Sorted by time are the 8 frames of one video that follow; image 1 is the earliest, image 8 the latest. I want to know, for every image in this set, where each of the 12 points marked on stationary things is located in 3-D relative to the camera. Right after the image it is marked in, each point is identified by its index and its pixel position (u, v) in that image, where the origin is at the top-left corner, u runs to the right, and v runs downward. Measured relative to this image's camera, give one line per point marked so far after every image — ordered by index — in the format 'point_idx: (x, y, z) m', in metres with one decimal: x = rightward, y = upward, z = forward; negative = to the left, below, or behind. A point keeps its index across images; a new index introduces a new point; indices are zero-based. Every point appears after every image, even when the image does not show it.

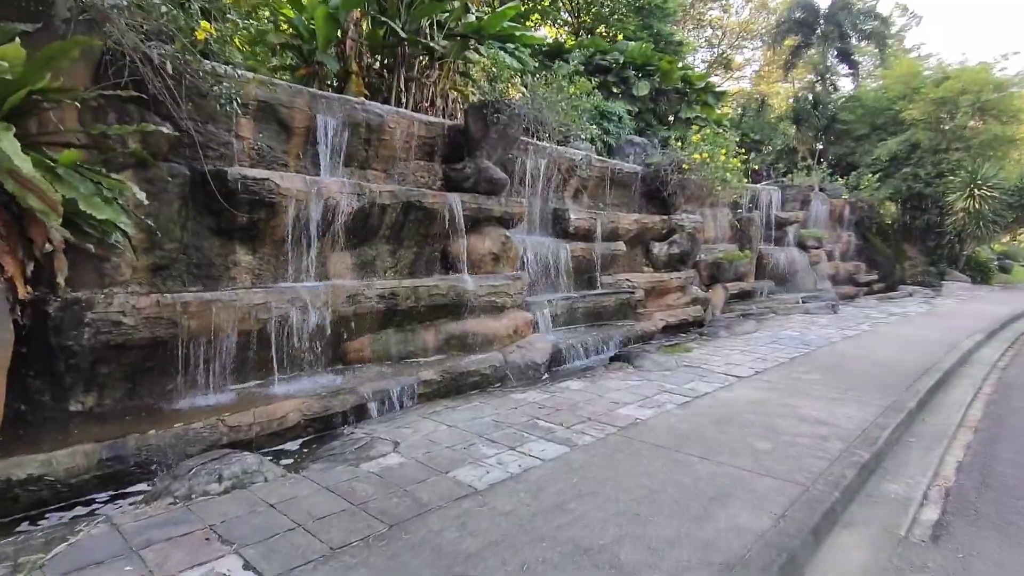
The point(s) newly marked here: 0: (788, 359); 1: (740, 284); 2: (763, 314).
0: (+4.1, -1.1, +8.7) m
1: (+7.4, +0.1, +18.8) m
2: (+6.1, -0.7, +14.3) m
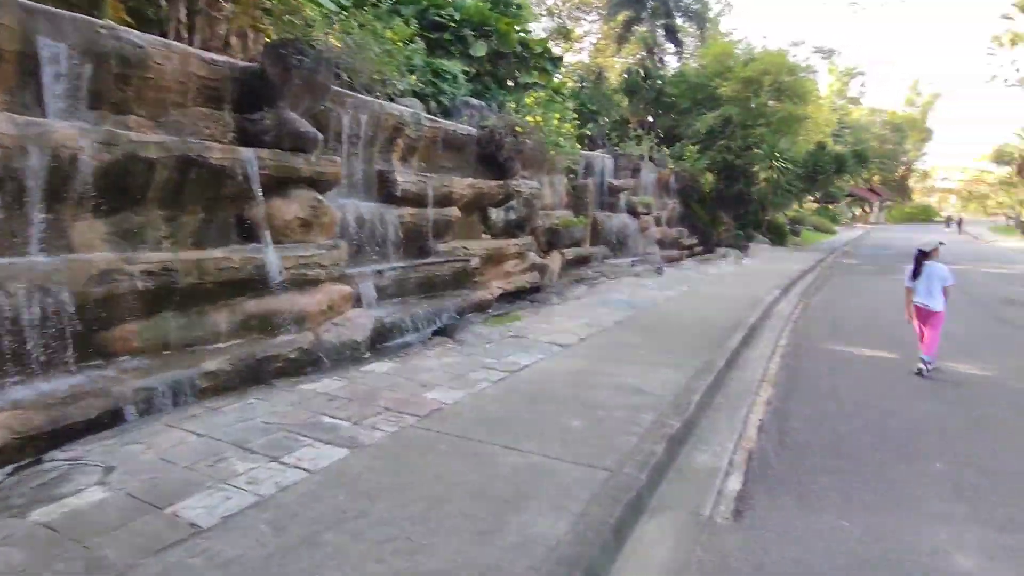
0: (+1.5, -0.5, +8.6) m
1: (+2.2, +1.2, +19.1) m
2: (+2.0, +0.2, +14.5) m
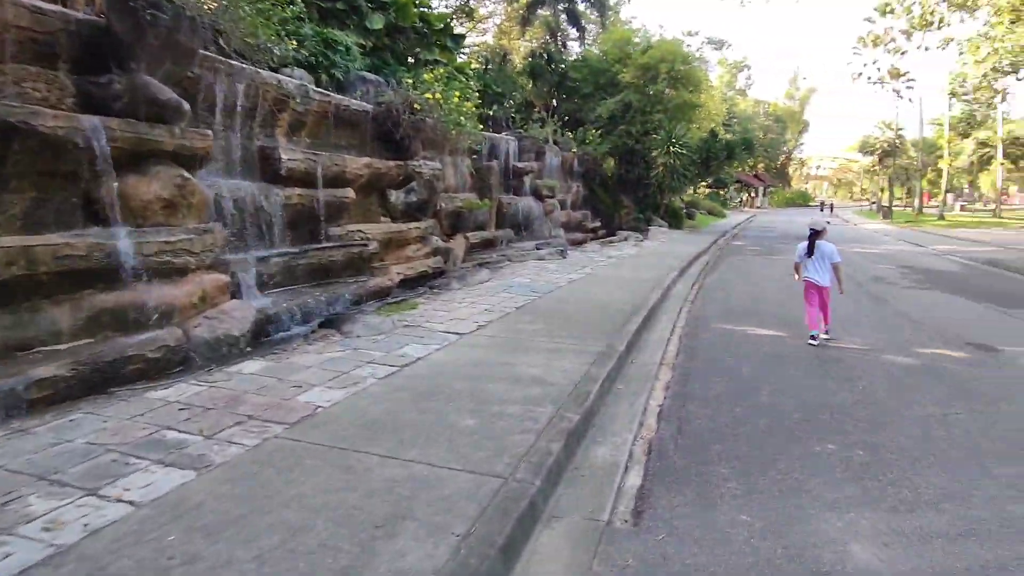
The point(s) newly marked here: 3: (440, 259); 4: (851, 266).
0: (0.0, -0.3, +8.3) m
1: (-1.0, +1.8, +18.7) m
2: (-0.3, +0.6, +14.2) m
3: (-1.9, +0.8, +15.4) m
4: (+9.1, +0.6, +15.6) m
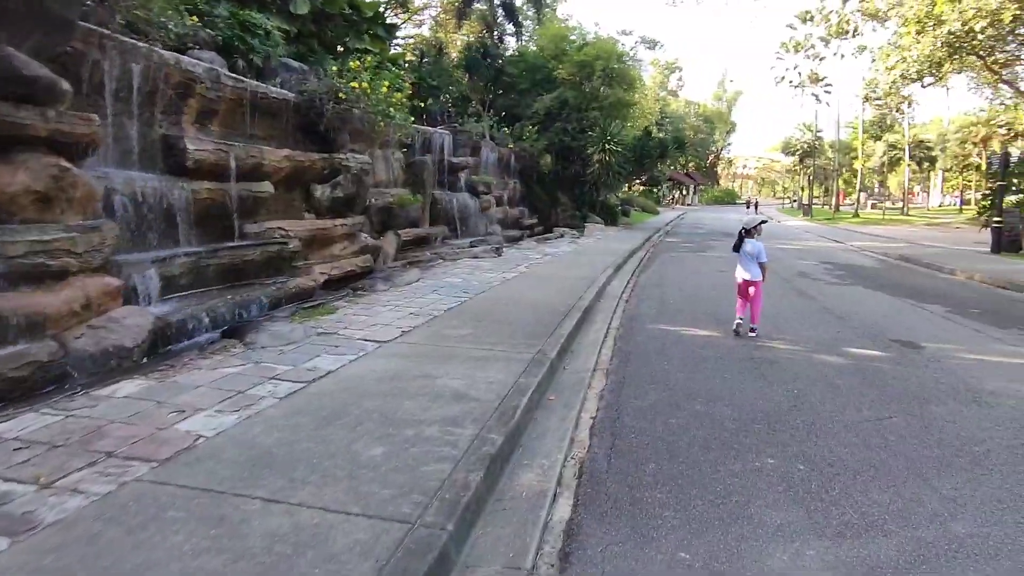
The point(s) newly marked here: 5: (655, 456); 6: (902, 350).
0: (-0.9, -0.3, +7.8) m
1: (-3.0, +1.8, +18.1) m
2: (-1.9, +0.6, +13.6) m
3: (-3.6, +0.8, +14.7) m
4: (+7.4, +0.7, +16.0) m
5: (+0.9, -1.1, +3.8) m
6: (+4.5, -0.7, +6.6) m
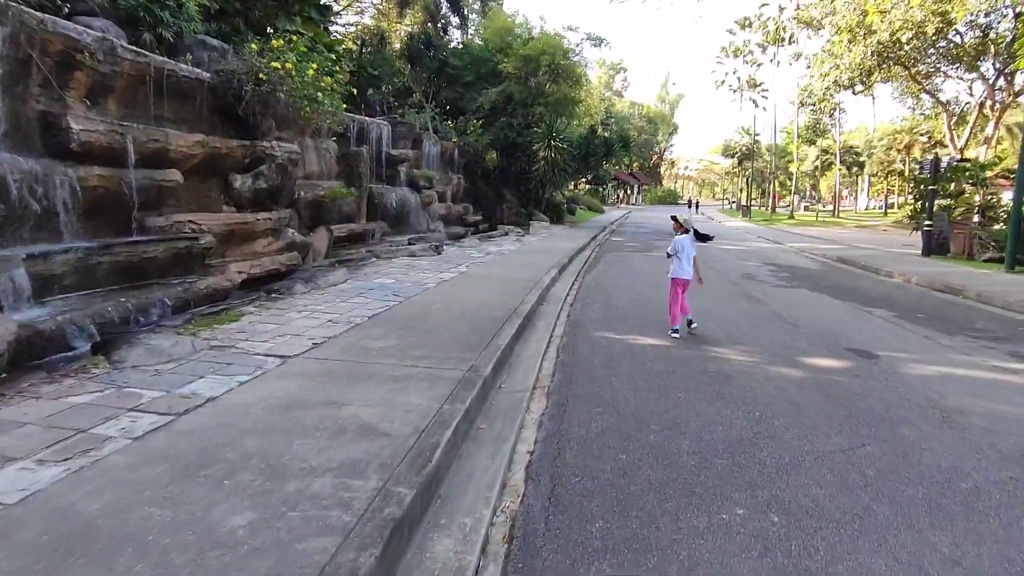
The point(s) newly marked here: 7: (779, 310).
0: (-1.7, -0.4, +7.0) m
1: (-4.8, +1.8, +16.9) m
2: (-3.3, +0.6, +12.6) m
3: (-5.0, +0.8, +13.5) m
4: (+5.8, +0.7, +15.9) m
5: (+0.5, -1.2, +3.1) m
6: (+3.8, -0.8, +6.3) m
7: (+4.4, -0.4, +9.4) m
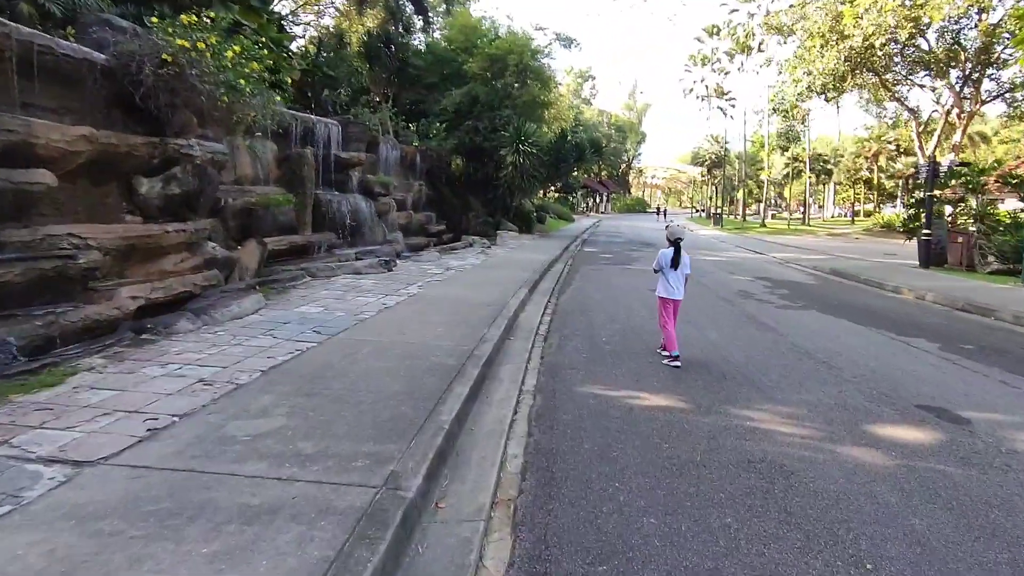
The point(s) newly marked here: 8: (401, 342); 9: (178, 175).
0: (-2.1, -0.7, +4.9) m
1: (-5.7, +1.3, +14.7) m
2: (-4.0, +0.1, +10.5) m
3: (-5.8, +0.3, +11.3) m
4: (+4.9, +0.2, +14.2) m
5: (+0.3, -1.5, +1.2) m
6: (+3.4, -1.1, +4.5) m
7: (+3.8, -0.7, +7.7) m
8: (-1.2, -0.6, +6.2) m
9: (-6.2, +2.1, +10.8) m
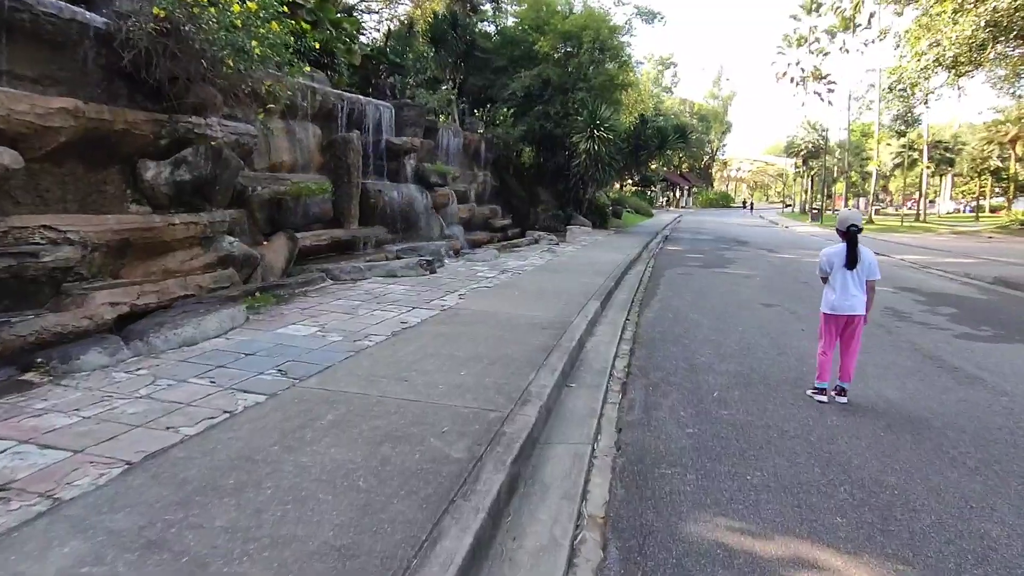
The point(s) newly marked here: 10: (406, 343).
0: (-1.9, -0.9, +2.8) m
1: (-4.2, +1.2, +12.9) m
2: (-3.0, +0.1, +8.5) m
3: (-4.7, +0.2, +9.5) m
4: (+6.2, 0.0, +11.1) m
5: (0.0, -1.7, -1.3) m
6: (+3.5, -1.4, +1.7) m
7: (+4.3, -1.0, +4.8) m
8: (-0.8, -0.8, +3.9) m
9: (-5.2, +2.1, +9.1) m
10: (-1.0, -0.5, +5.6) m
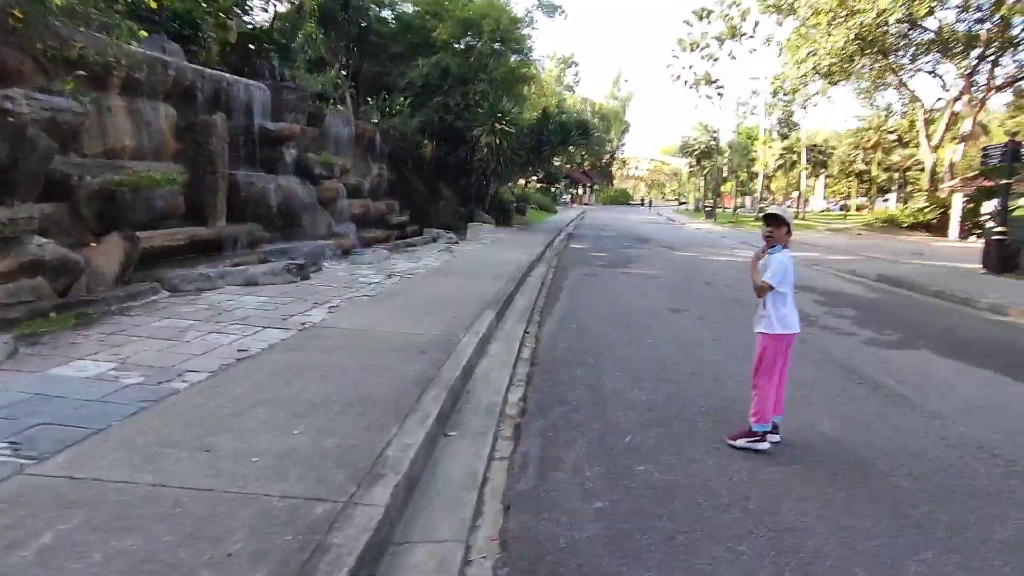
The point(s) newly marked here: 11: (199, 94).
0: (-2.5, -1.1, +1.3) m
1: (-6.3, +1.1, +11.0) m
2: (-4.5, -0.1, +6.8) m
3: (-6.3, 0.0, +7.5) m
4: (+4.2, 0.0, +10.8) m
5: (+0.1, -1.9, -2.4) m
6: (+3.1, -1.5, +1.1) m
7: (+3.4, -1.0, +4.3) m
8: (-1.5, -0.9, +2.6) m
9: (-6.7, +1.9, +7.0) m
10: (-2.0, -0.7, +4.2) m
11: (-7.1, +4.4, +13.2) m
